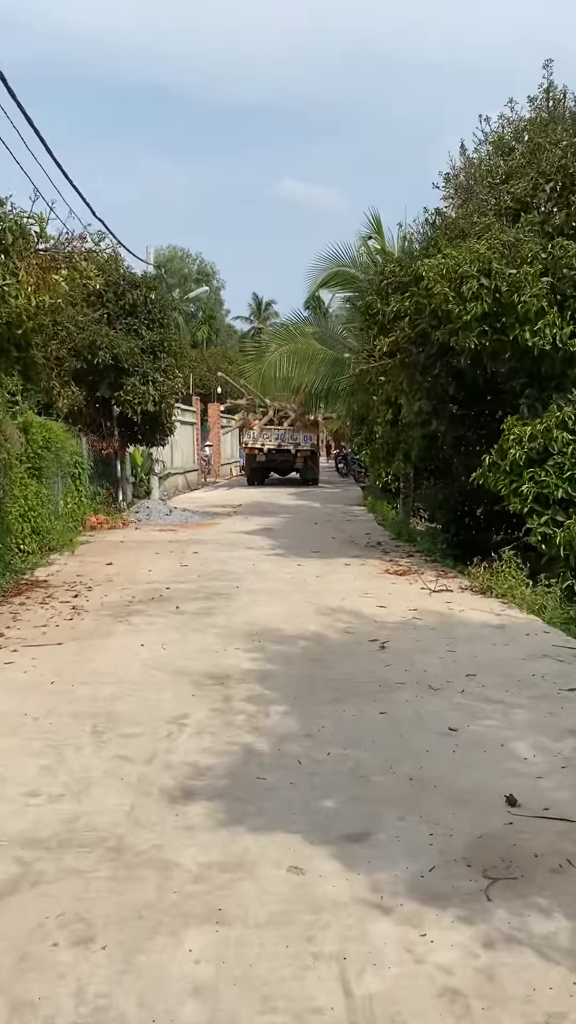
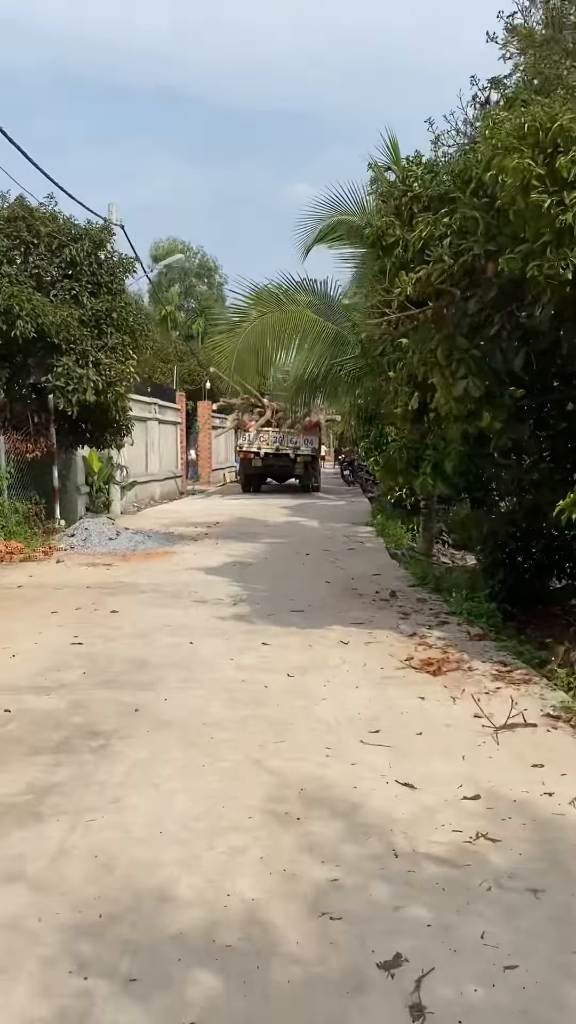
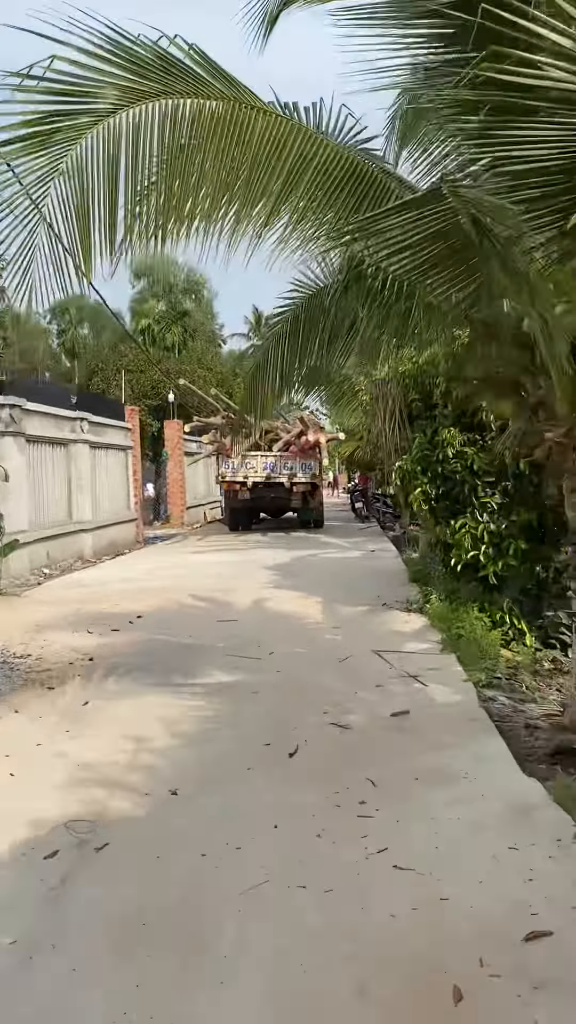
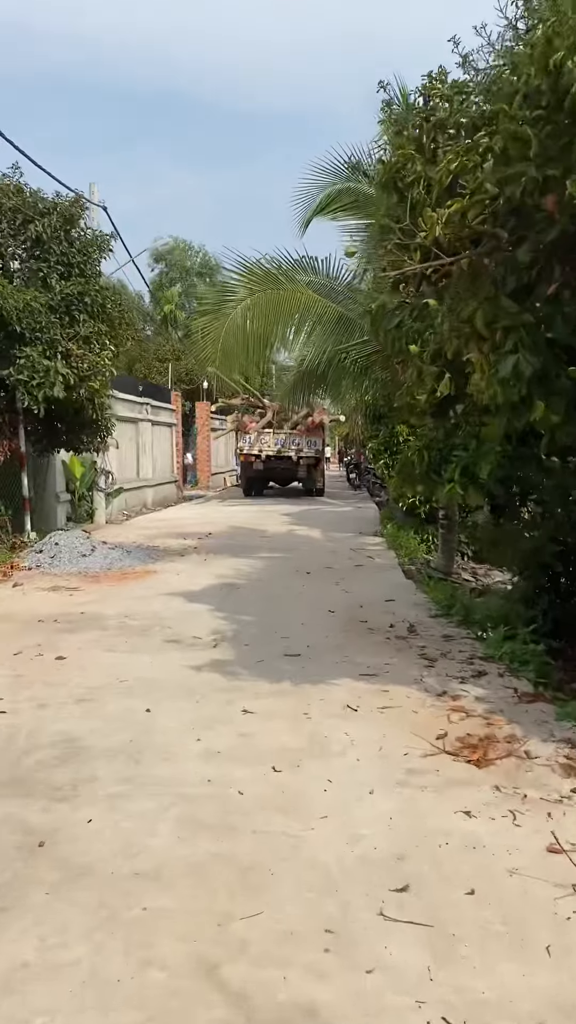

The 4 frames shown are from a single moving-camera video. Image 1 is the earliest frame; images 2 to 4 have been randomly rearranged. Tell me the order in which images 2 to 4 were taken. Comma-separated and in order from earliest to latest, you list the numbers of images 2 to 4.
2, 4, 3
